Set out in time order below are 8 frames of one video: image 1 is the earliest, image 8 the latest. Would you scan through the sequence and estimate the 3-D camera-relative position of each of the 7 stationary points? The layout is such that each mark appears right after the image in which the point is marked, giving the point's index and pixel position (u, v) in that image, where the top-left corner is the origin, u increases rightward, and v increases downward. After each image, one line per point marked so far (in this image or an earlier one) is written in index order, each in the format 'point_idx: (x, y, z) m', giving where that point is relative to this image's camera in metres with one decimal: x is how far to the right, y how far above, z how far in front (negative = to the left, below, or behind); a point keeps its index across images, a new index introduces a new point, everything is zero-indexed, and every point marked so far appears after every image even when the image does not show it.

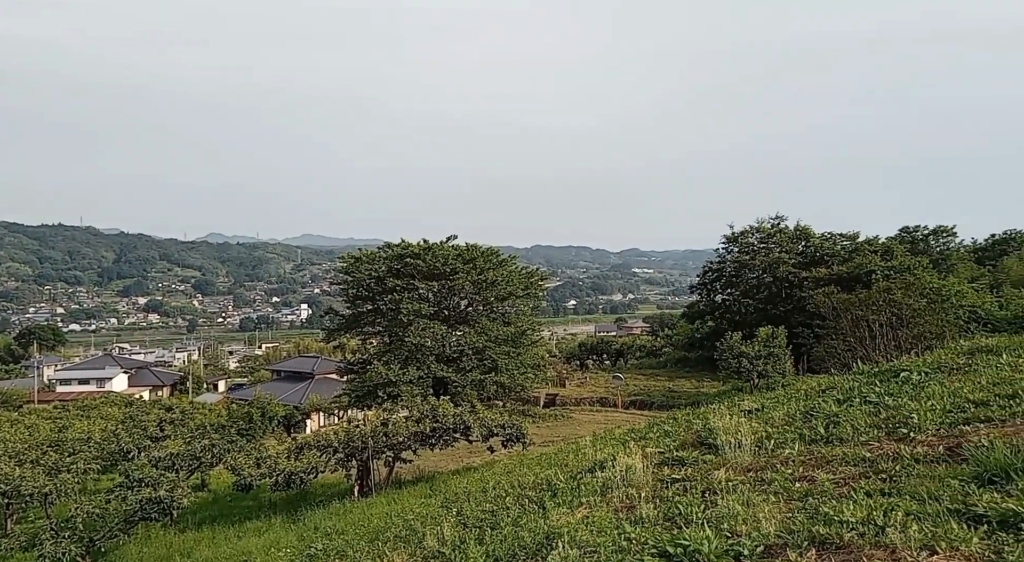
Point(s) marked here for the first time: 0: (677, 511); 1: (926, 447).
0: (+1.2, -1.7, +5.6) m
1: (+3.1, -1.3, +5.7) m
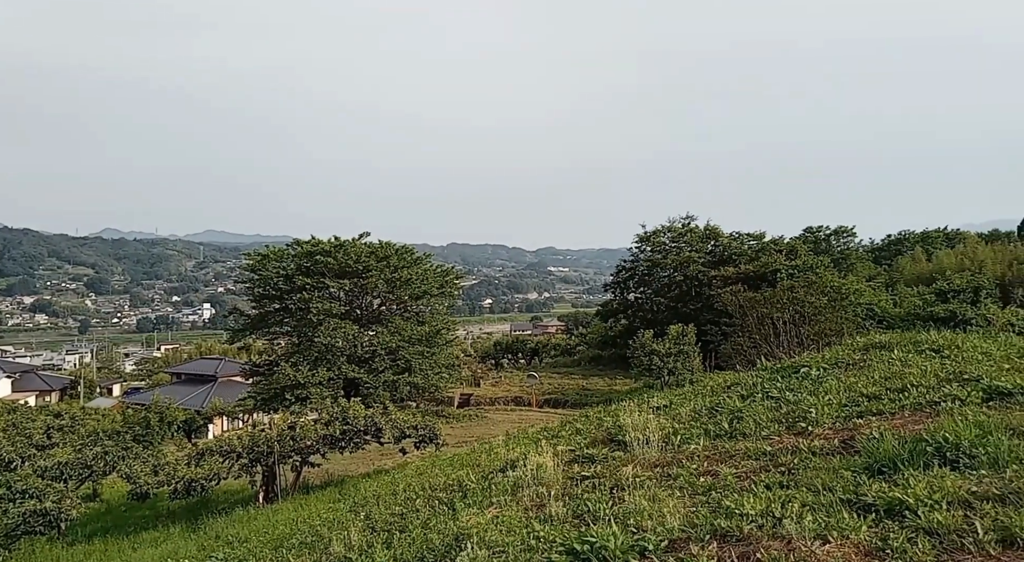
0: (+0.6, -1.7, +5.7) m
1: (+2.4, -1.2, +6.0) m
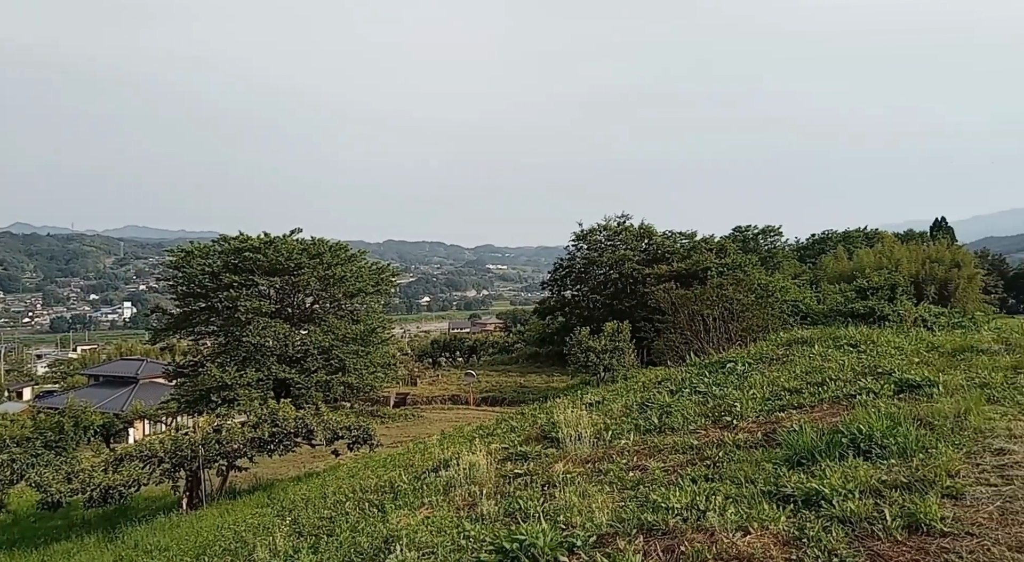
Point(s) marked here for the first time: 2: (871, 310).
0: (0.0, -1.7, +5.7) m
1: (+1.9, -1.2, +6.1) m
2: (+7.7, -0.6, +16.4) m
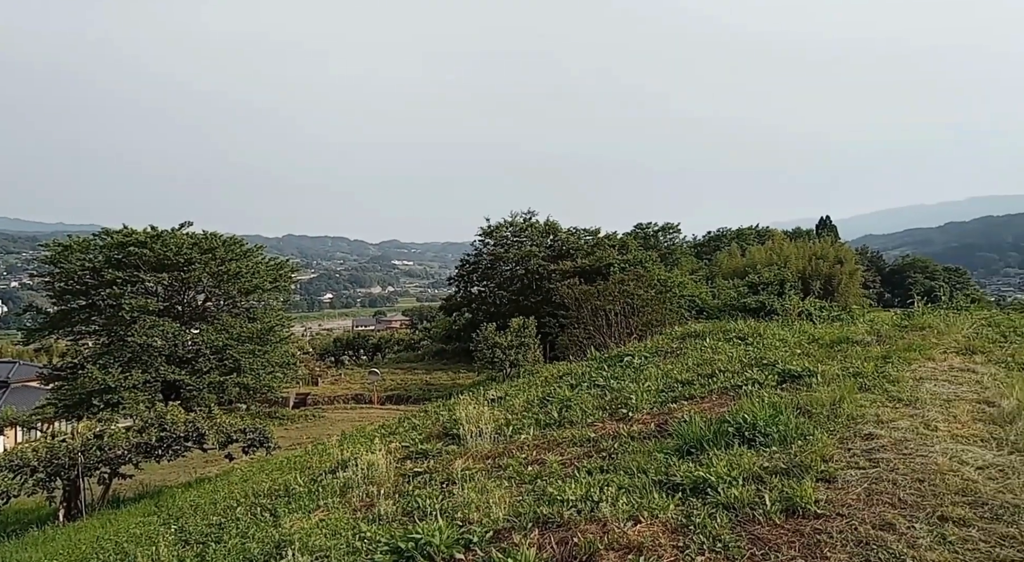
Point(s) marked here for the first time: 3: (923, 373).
0: (-0.7, -1.7, +5.6) m
1: (+1.1, -1.2, +6.3) m
2: (+5.6, -0.5, +17.2) m
3: (+3.1, -0.7, +5.7) m
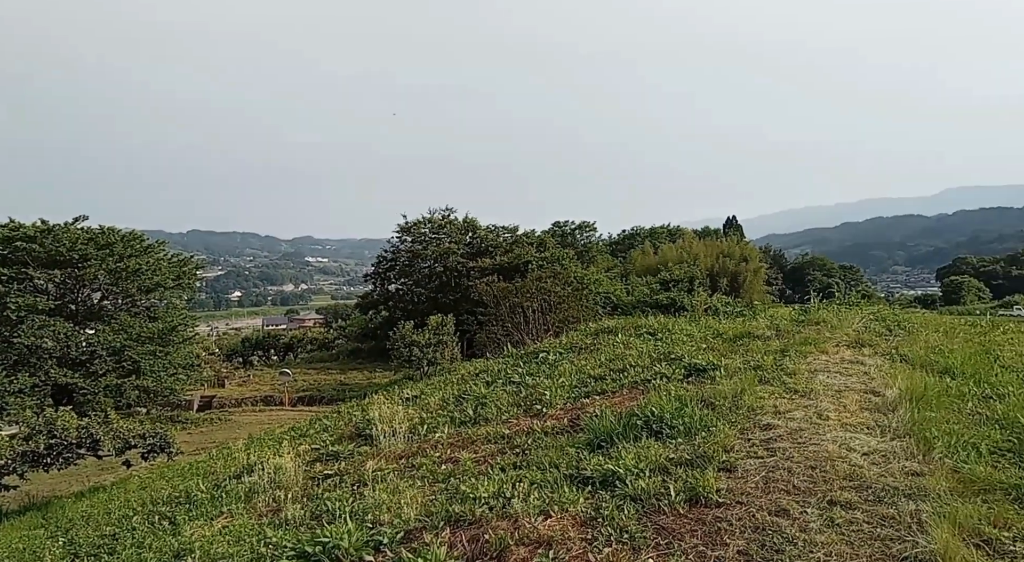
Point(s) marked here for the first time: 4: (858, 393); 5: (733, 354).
0: (-1.4, -1.6, +5.5) m
1: (+0.3, -1.2, +6.3) m
2: (+3.7, -0.5, +17.7) m
3: (+2.4, -0.7, +6.0) m
4: (+2.4, -0.8, +5.2) m
5: (+2.0, -0.7, +6.8) m
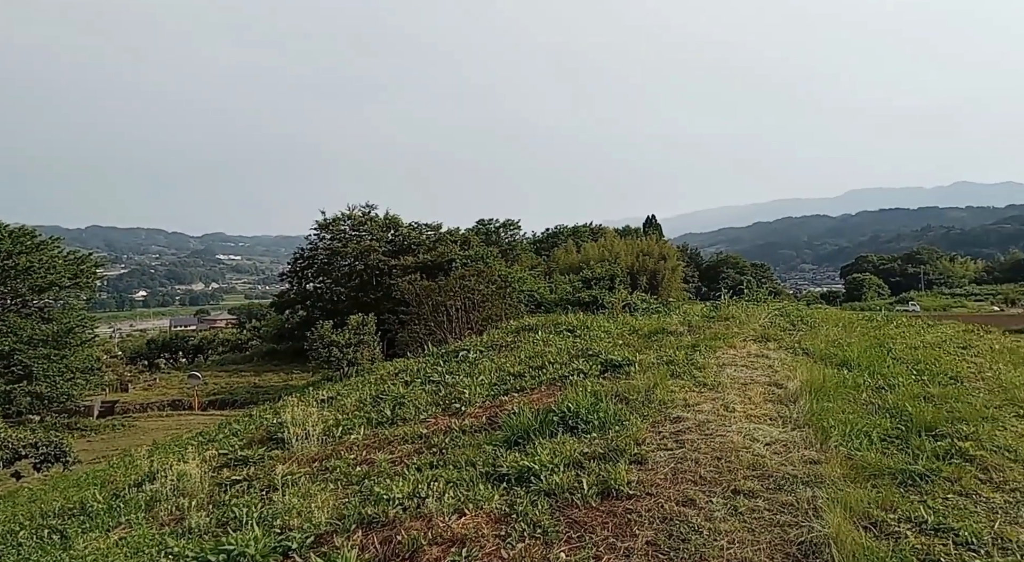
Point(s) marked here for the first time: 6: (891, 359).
0: (-2.0, -1.6, +5.3) m
1: (-0.4, -1.1, +6.3) m
2: (+1.9, -0.4, +17.9) m
3: (+1.7, -0.6, +6.1) m
4: (+1.8, -0.7, +5.3) m
5: (+1.2, -0.6, +6.9) m
6: (+3.0, -0.6, +6.0) m
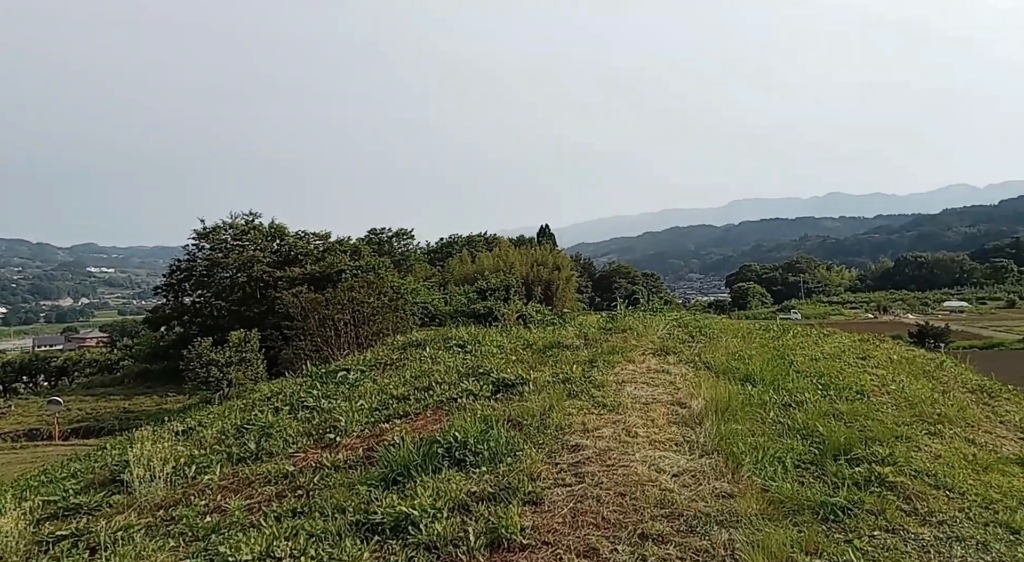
0: (-2.7, -1.7, +4.4) m
1: (-1.2, -1.2, +5.6) m
2: (-0.6, -0.7, +17.4) m
3: (+0.8, -0.7, +5.7) m
4: (+1.0, -0.8, +4.9) m
5: (+0.3, -0.7, +6.4) m
6: (+2.1, -0.7, +5.7) m
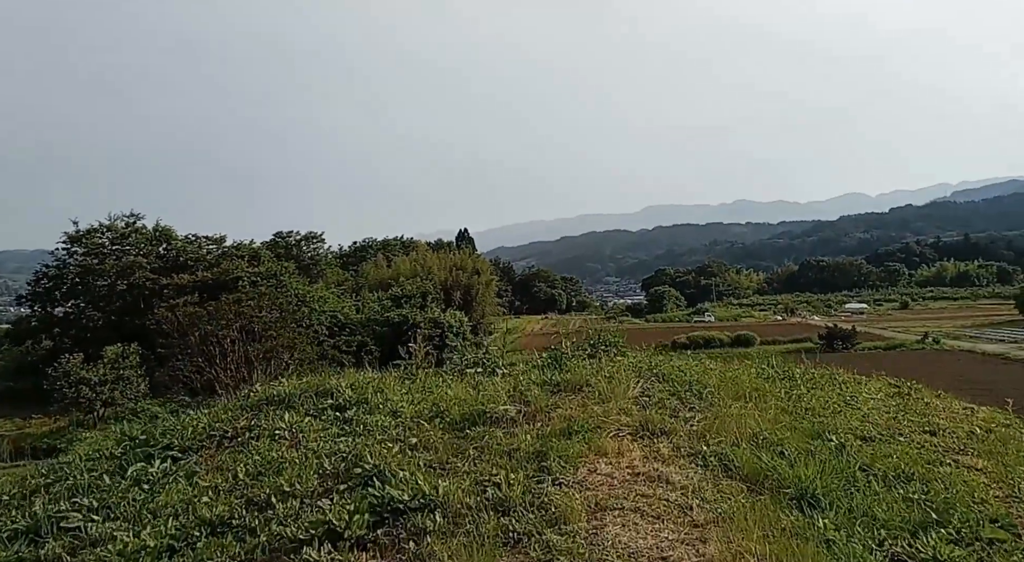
0: (-3.0, -1.9, +1.6) m
1: (-1.7, -1.5, +3.0) m
2: (-2.3, -0.9, +14.8) m
3: (+0.4, -0.9, +3.4) m
4: (+0.6, -1.0, +2.6) m
5: (-0.3, -0.9, +4.0) m
6: (+1.6, -0.9, +3.5) m
